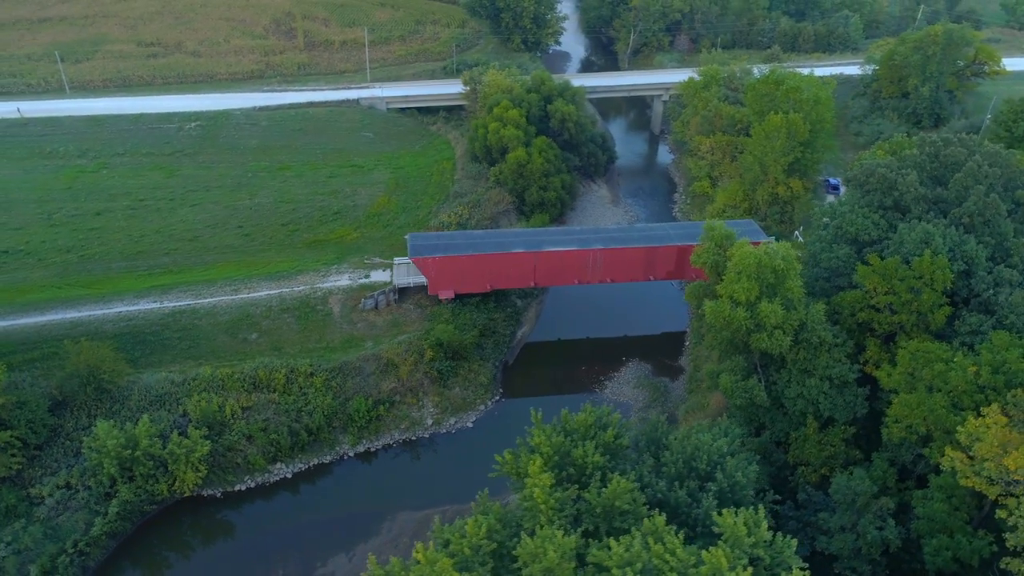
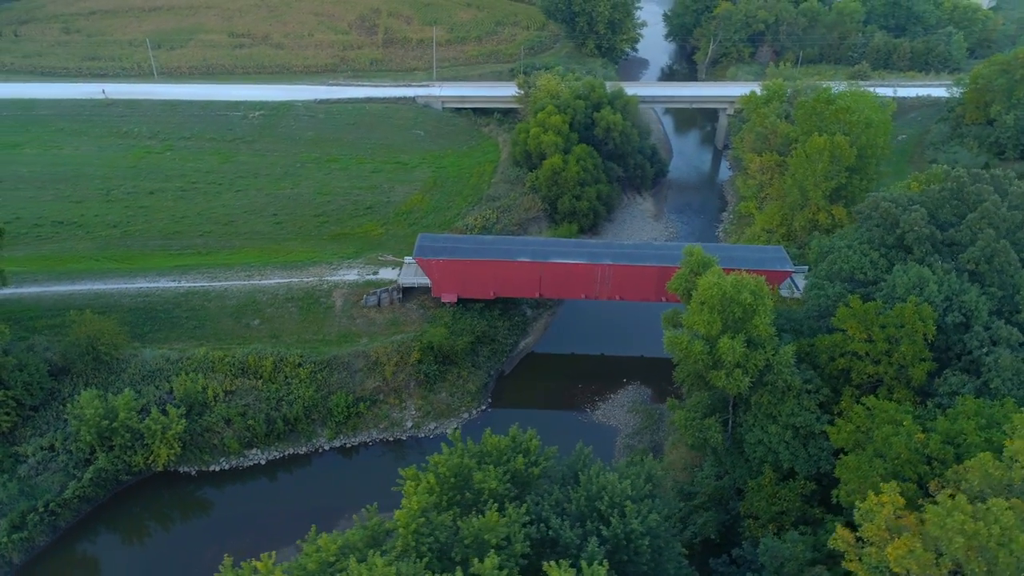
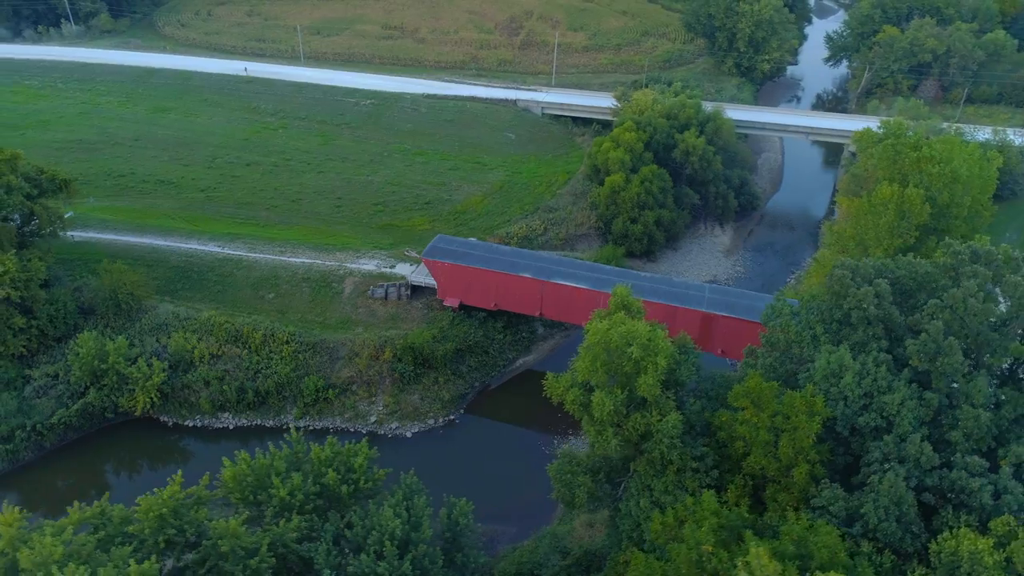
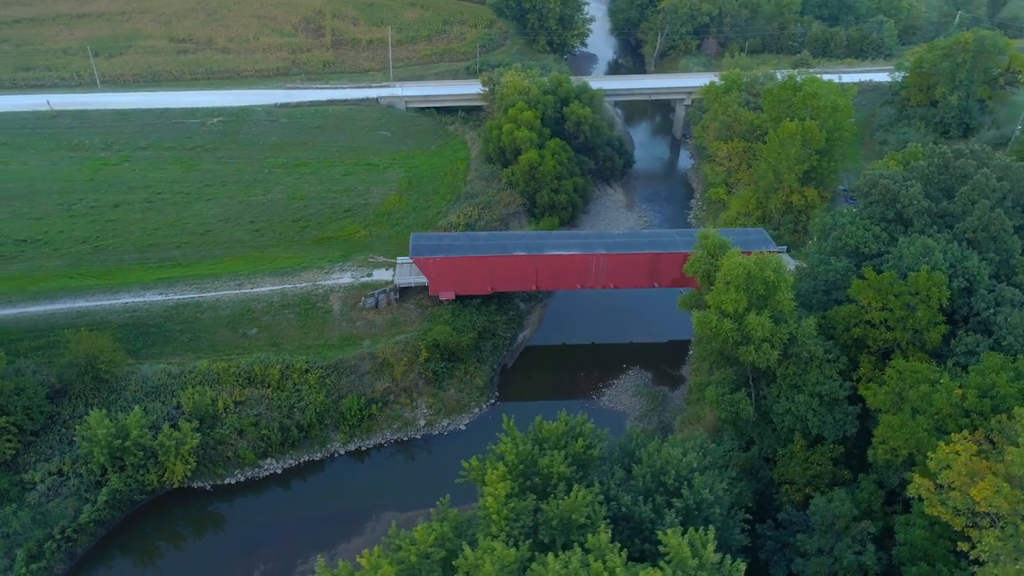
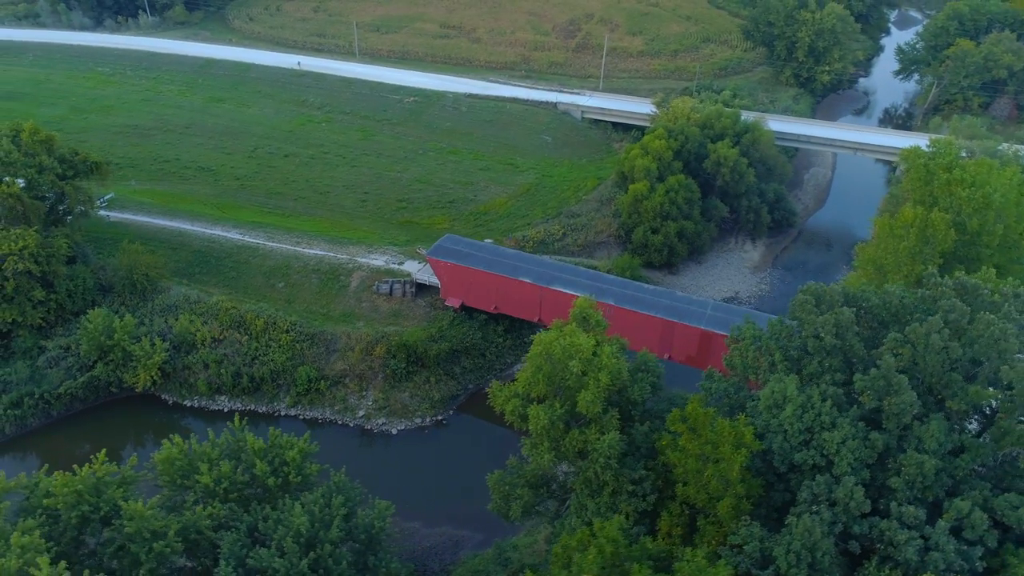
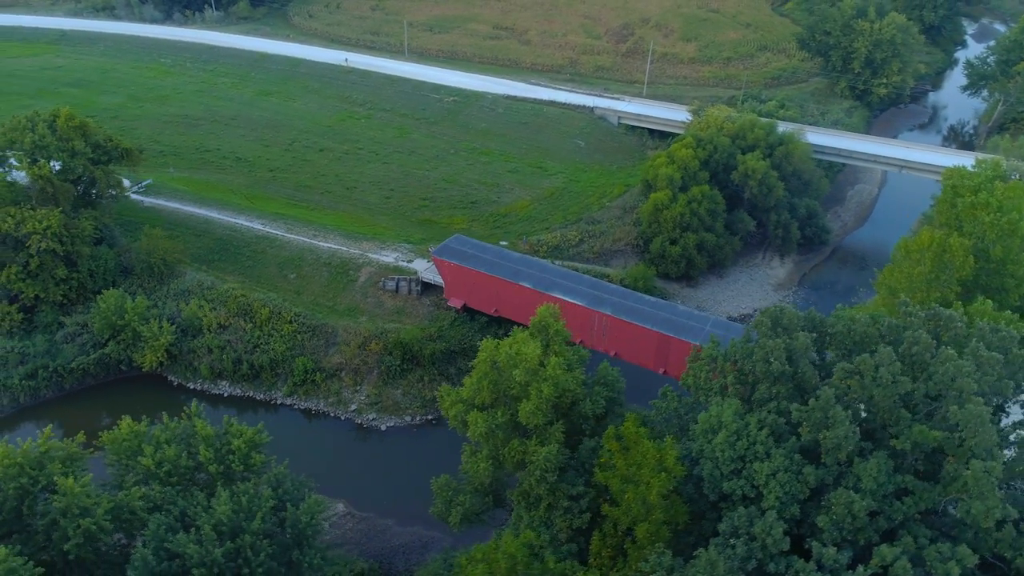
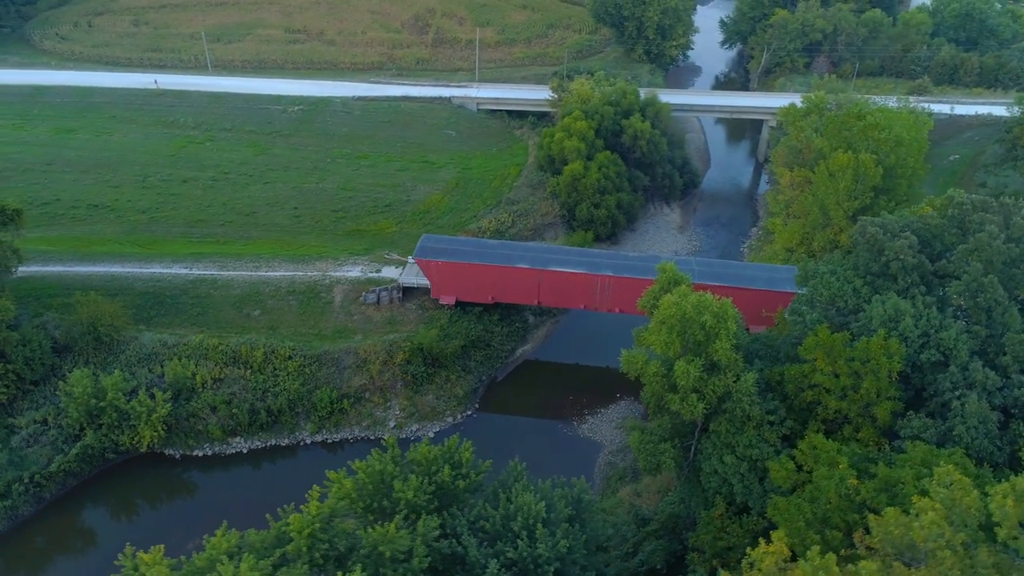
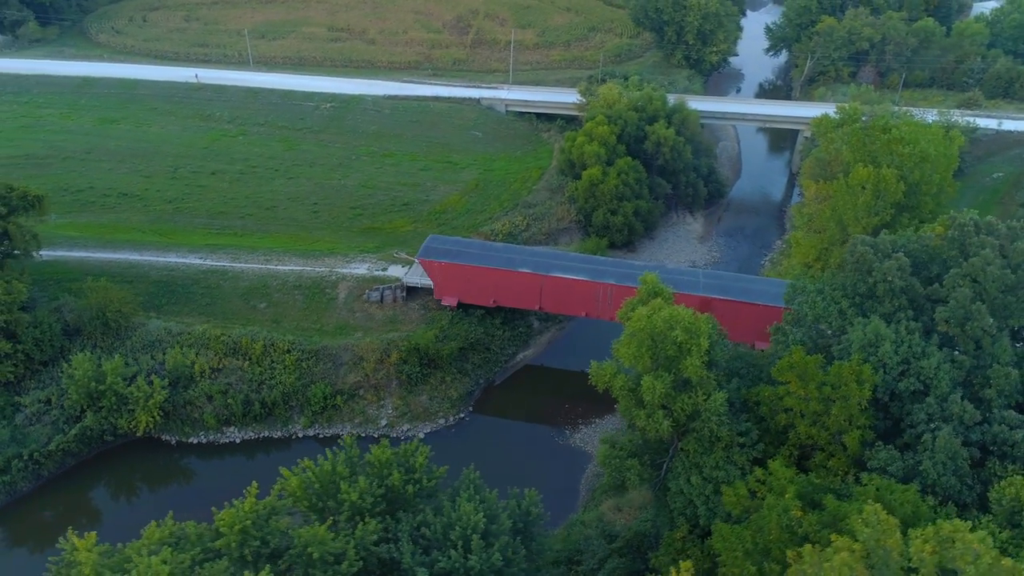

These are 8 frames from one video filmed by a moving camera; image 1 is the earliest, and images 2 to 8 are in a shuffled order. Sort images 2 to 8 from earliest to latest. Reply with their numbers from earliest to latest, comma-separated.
4, 2, 7, 8, 3, 5, 6
